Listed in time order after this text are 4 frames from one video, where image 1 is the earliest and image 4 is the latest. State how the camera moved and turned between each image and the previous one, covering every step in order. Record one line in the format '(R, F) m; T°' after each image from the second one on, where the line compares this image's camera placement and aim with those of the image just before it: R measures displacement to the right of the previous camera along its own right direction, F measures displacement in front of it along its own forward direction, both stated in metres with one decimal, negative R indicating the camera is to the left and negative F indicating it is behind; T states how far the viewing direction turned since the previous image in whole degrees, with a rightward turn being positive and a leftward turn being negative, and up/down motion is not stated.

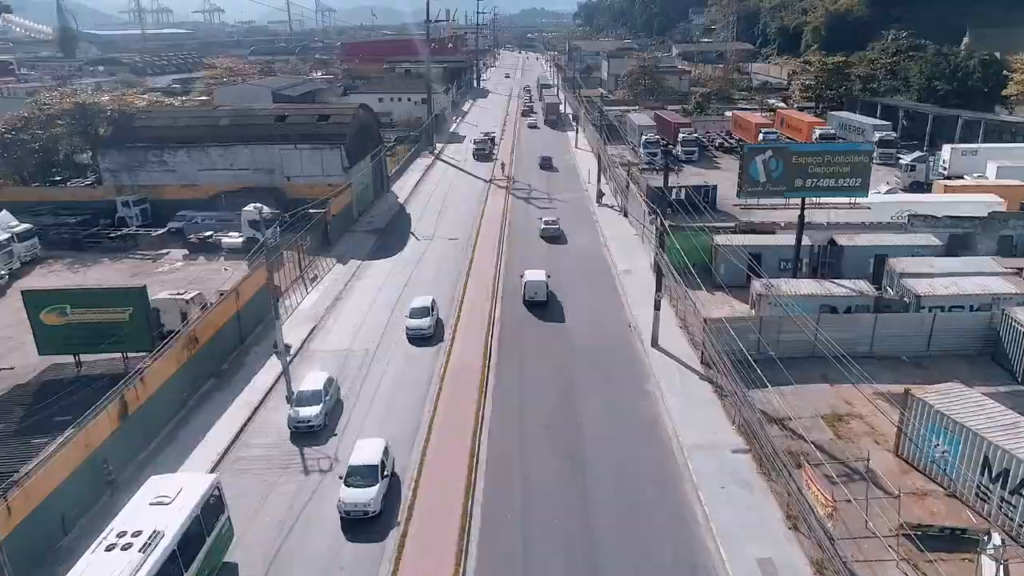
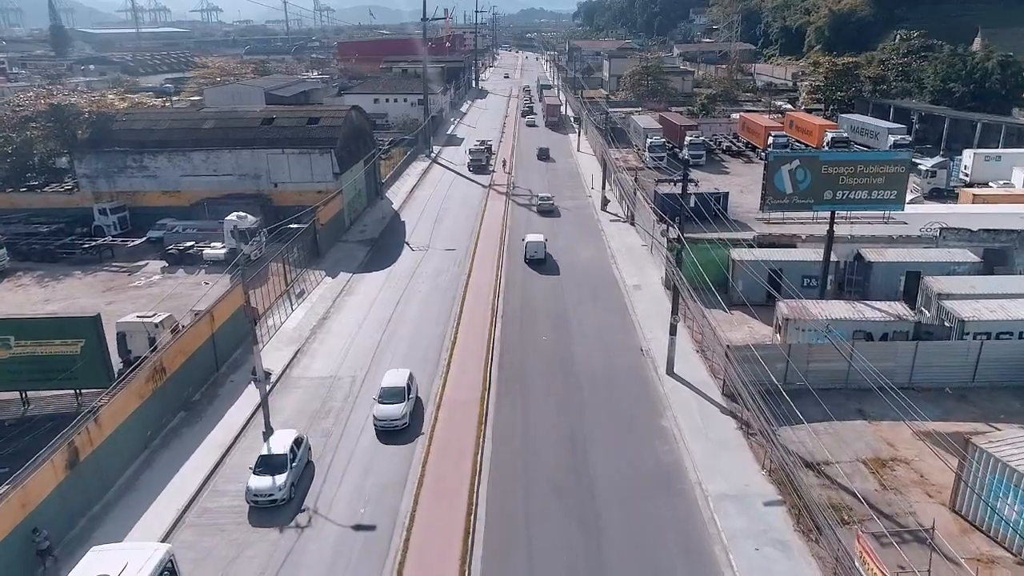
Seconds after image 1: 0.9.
(-0.1, +1.8) m; 0°
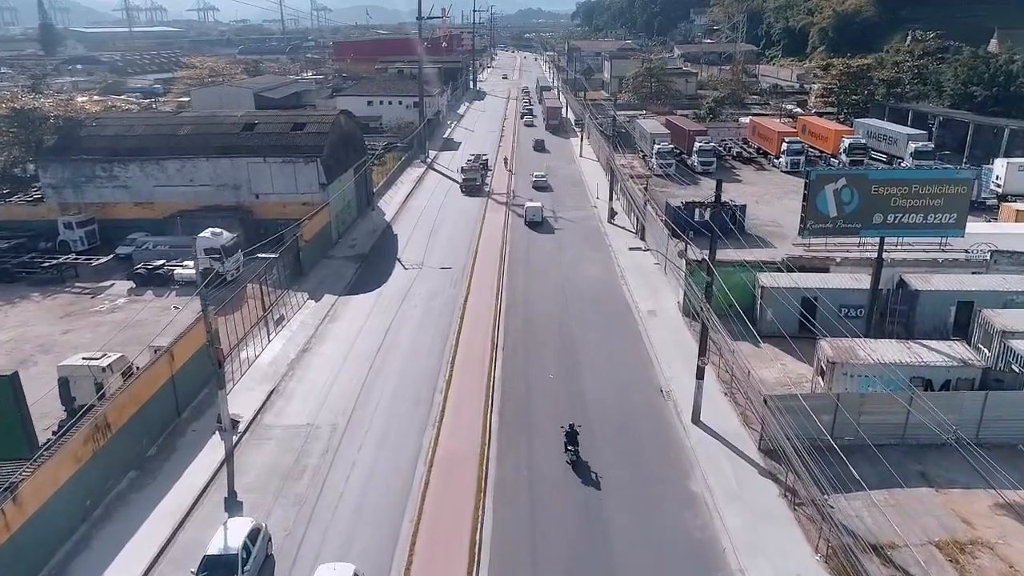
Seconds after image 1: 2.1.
(-0.2, +2.3) m; 0°
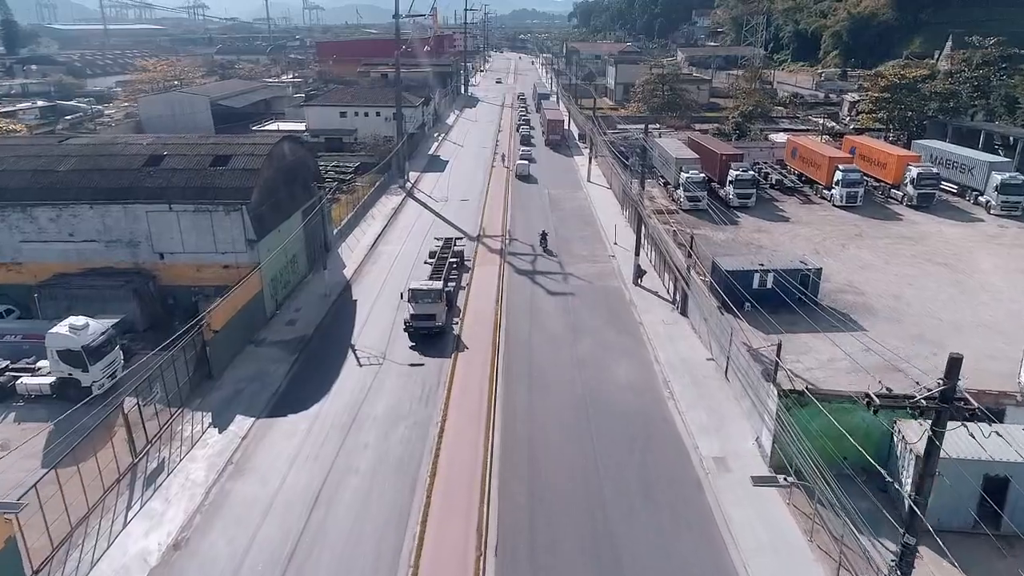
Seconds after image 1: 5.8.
(-0.1, +7.6) m; +1°
